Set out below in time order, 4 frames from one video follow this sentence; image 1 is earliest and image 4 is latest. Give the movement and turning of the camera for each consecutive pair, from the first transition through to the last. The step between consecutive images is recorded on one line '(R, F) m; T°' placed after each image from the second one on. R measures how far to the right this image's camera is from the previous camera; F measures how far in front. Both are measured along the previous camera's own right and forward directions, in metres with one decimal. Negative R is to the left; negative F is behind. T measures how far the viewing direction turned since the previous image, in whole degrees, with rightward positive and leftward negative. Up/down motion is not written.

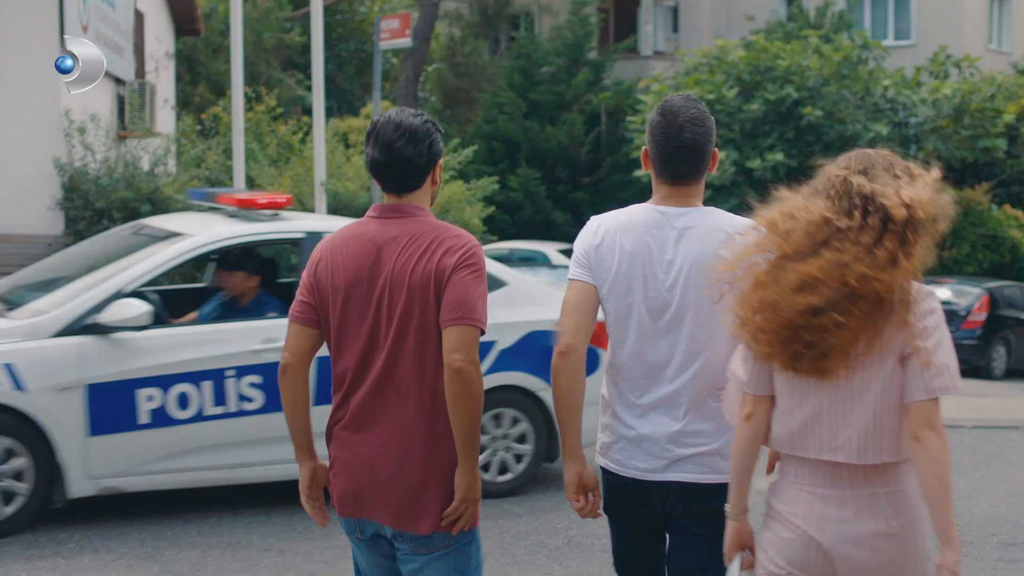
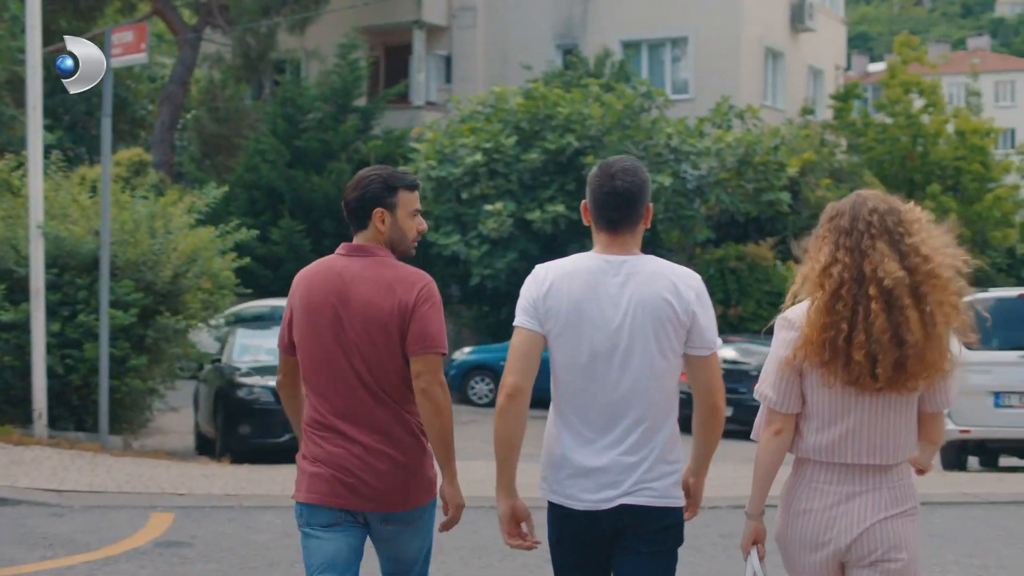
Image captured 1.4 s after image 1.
(+0.1, +1.4) m; +8°
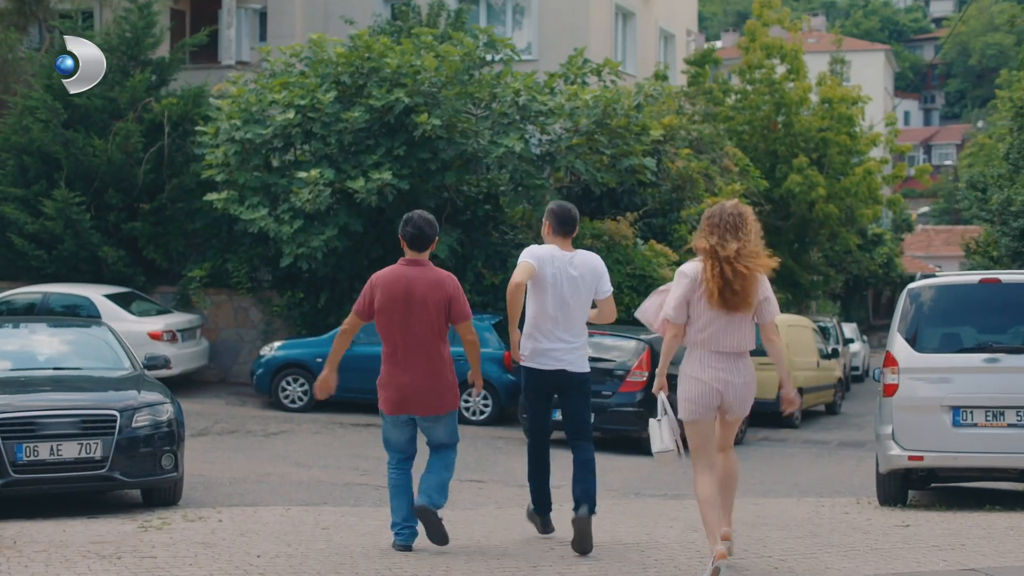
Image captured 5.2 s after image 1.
(+0.1, +2.9) m; +6°
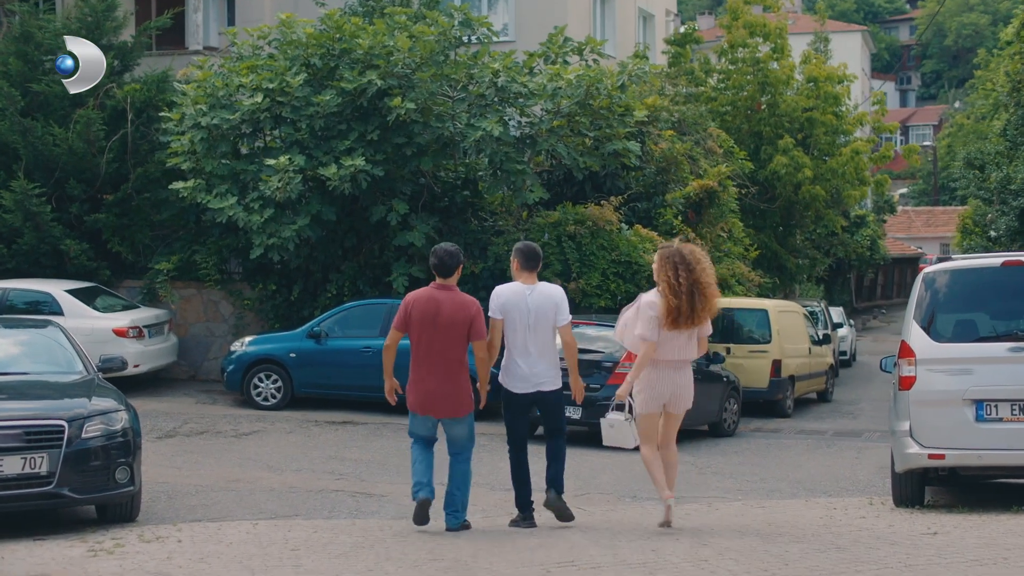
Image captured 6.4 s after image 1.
(0.0, +0.7) m; +1°
